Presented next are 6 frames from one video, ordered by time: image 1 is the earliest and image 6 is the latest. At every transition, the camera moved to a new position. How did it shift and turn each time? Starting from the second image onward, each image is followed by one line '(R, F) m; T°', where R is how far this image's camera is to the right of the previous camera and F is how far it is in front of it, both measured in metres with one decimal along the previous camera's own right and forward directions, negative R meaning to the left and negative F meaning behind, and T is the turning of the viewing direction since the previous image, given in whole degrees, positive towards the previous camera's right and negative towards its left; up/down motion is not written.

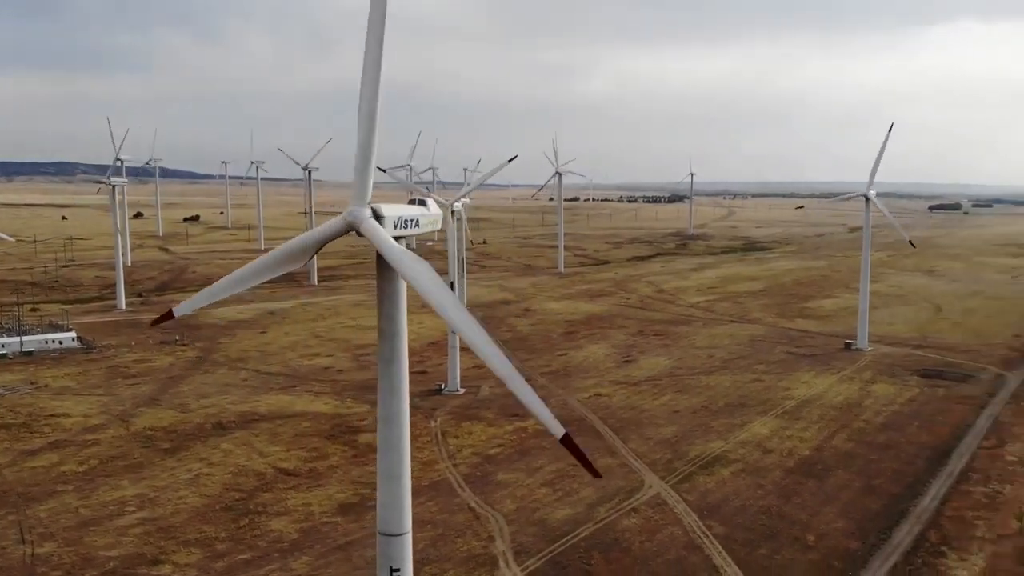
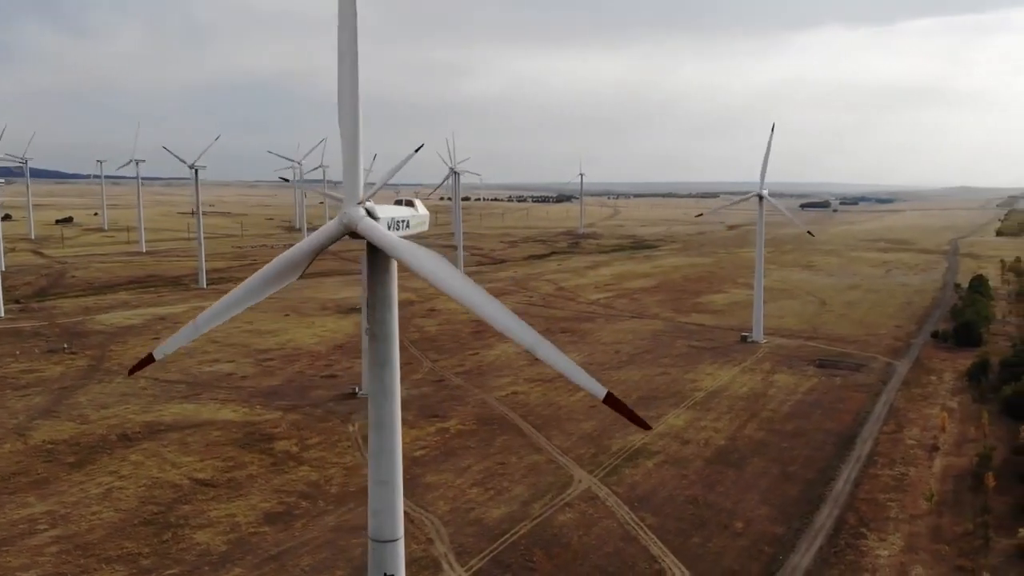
(-1.1, +0.1) m; +7°
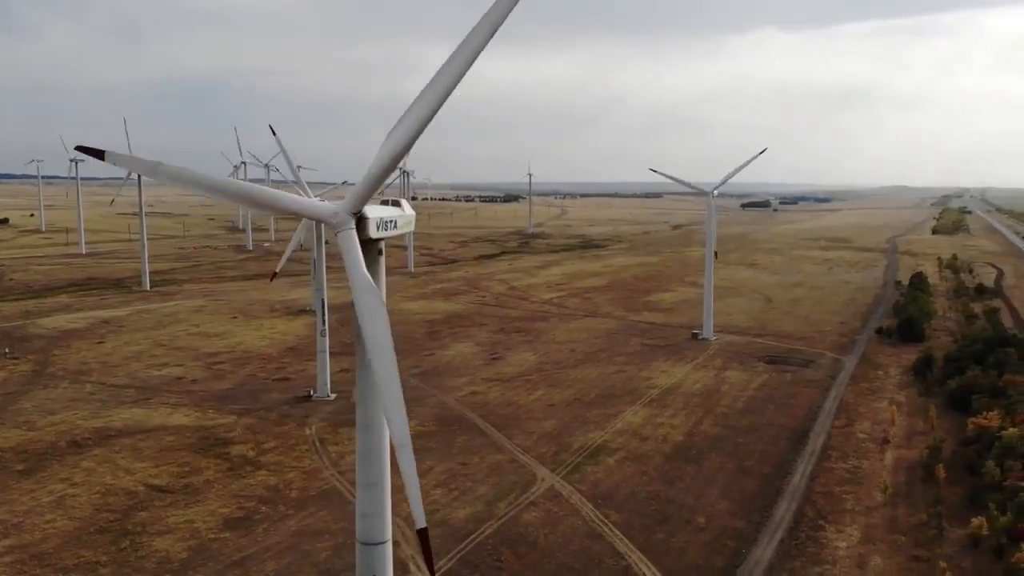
(-0.4, 0.0) m; +3°
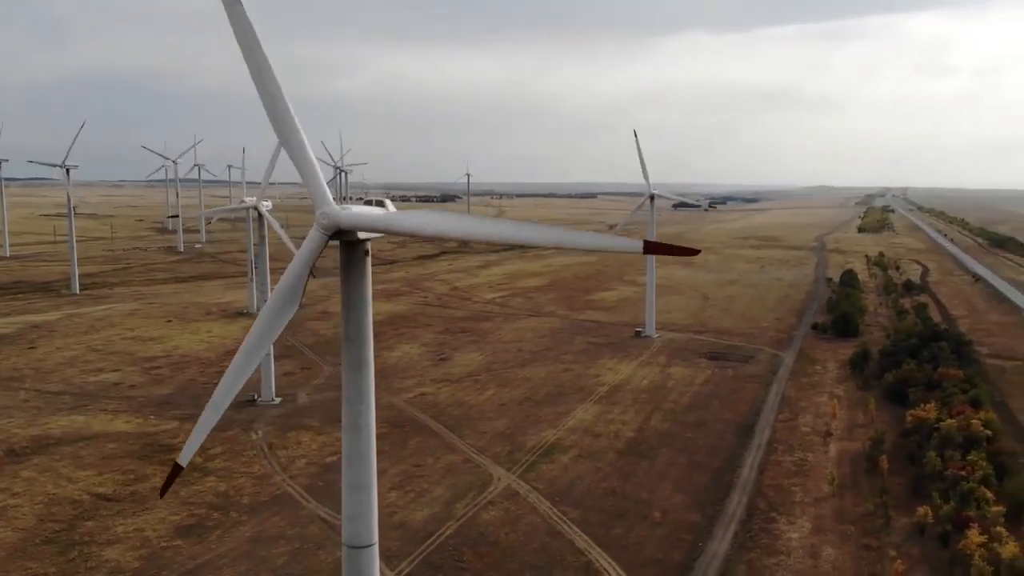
(-0.5, 0.0) m; +4°
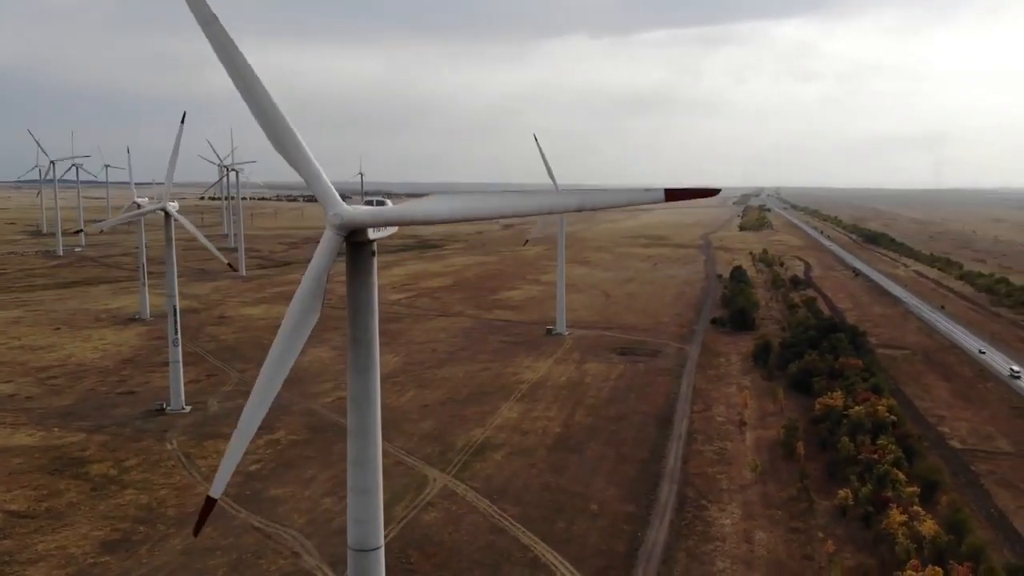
(-1.2, 0.0) m; +7°
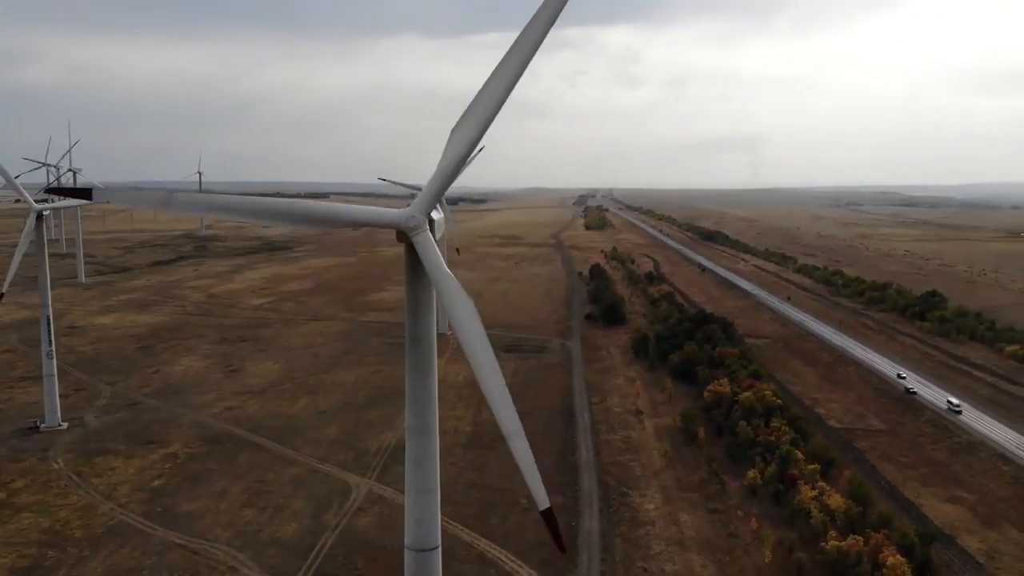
(-2.1, 0.0) m; +11°
